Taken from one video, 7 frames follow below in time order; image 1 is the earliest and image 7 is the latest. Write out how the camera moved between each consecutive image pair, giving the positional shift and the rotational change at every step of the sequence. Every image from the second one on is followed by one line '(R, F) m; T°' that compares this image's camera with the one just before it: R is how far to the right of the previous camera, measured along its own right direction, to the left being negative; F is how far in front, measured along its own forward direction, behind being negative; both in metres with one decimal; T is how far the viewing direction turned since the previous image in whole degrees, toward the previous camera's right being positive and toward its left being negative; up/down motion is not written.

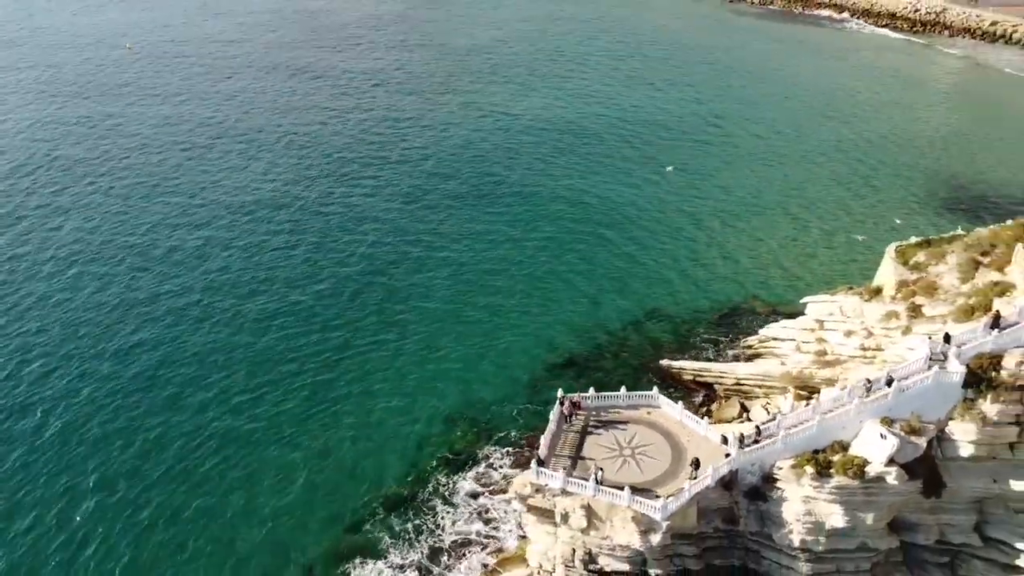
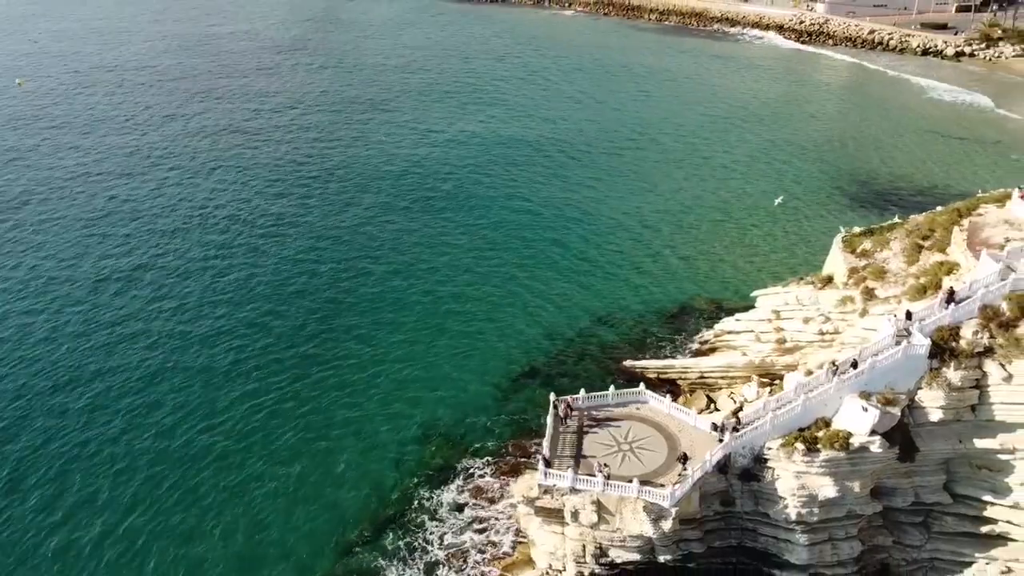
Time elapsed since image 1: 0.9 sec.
(-3.2, -0.7) m; +7°
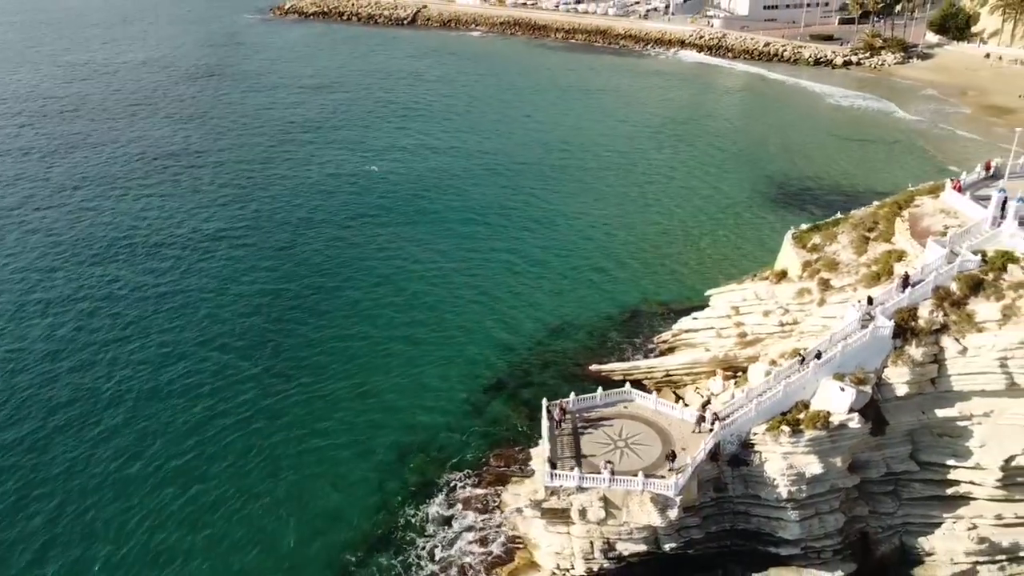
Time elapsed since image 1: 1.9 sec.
(-3.2, -0.7) m; +7°
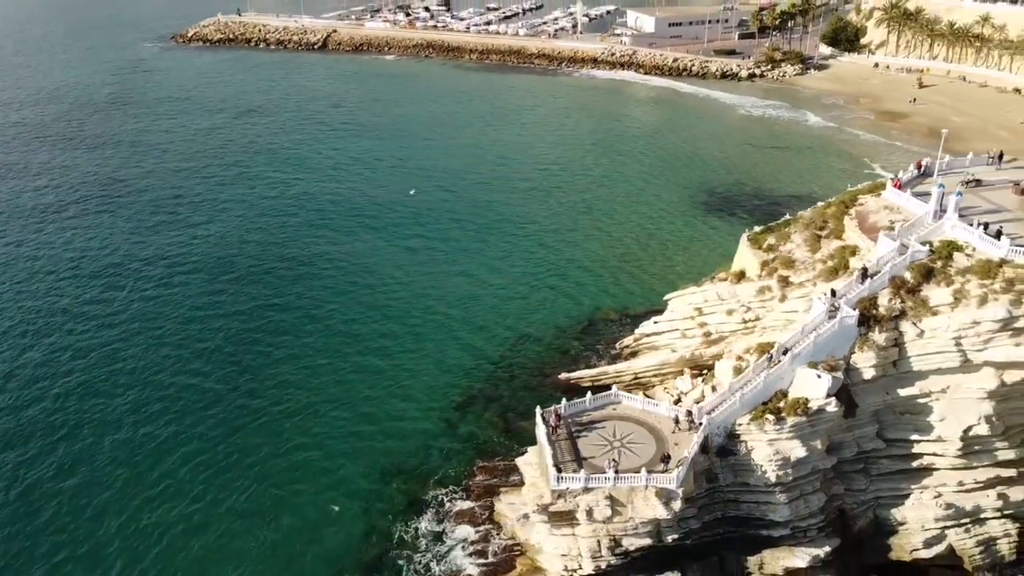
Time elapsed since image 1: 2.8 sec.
(-3.2, -0.8) m; +6°
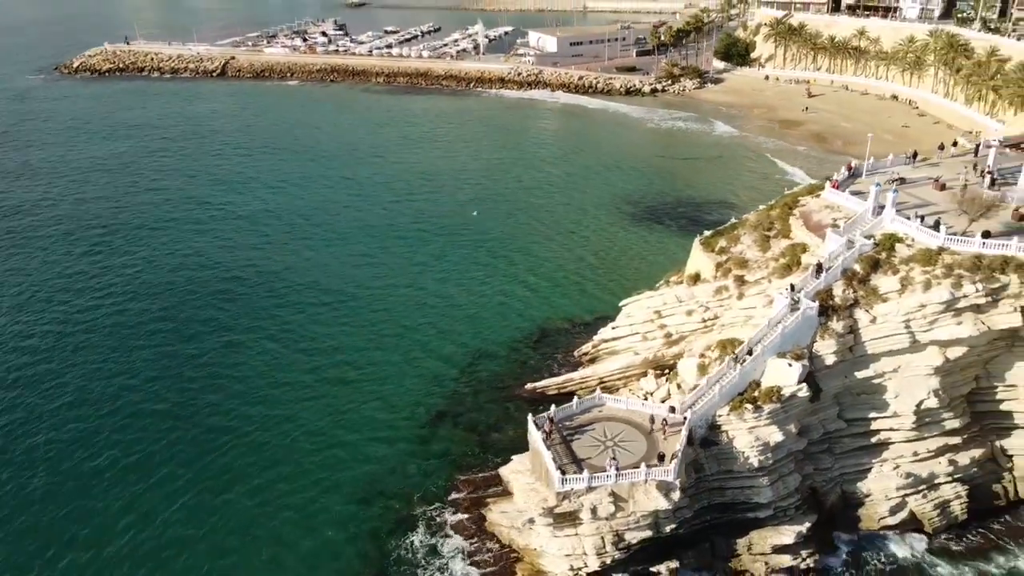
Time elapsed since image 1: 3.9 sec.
(-3.6, -0.8) m; +7°
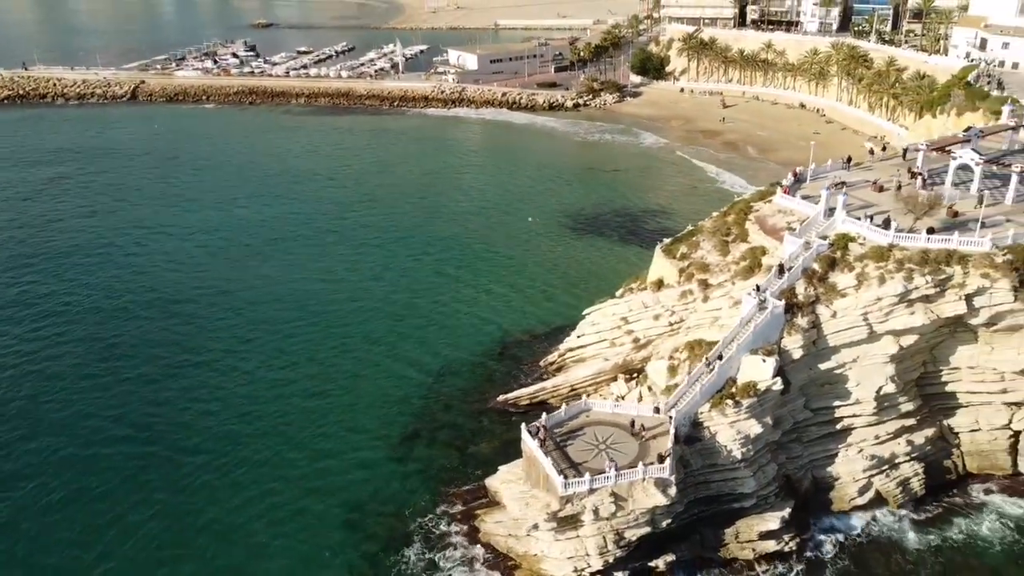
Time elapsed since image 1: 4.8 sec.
(-3.2, -0.8) m; +6°
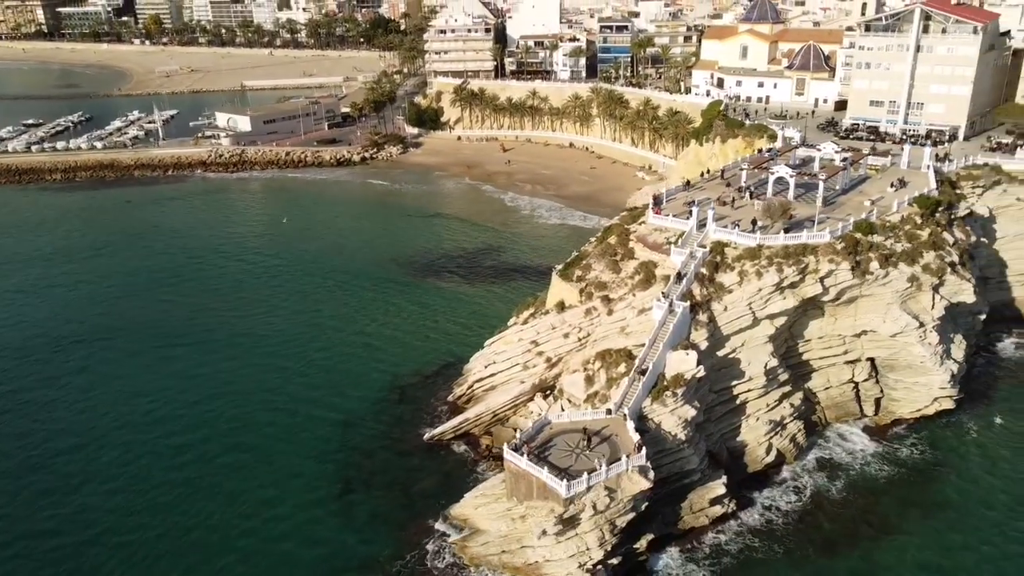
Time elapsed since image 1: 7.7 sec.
(-10.1, -1.4) m; +18°
